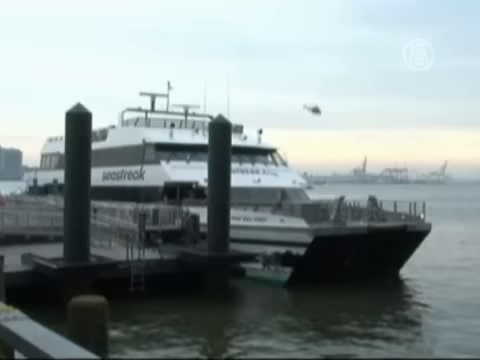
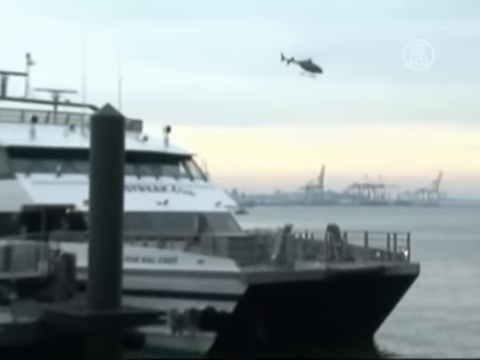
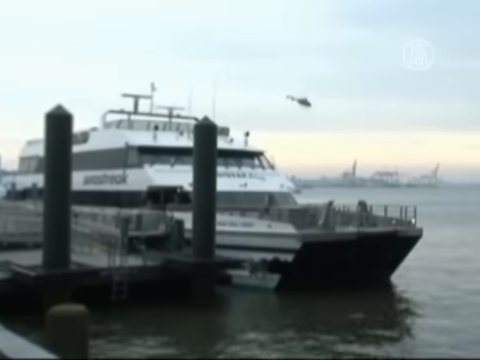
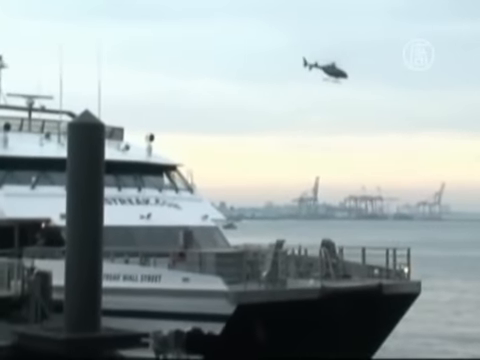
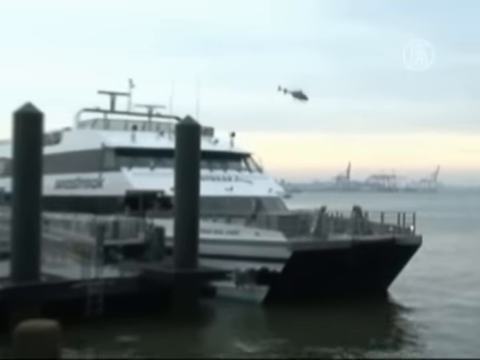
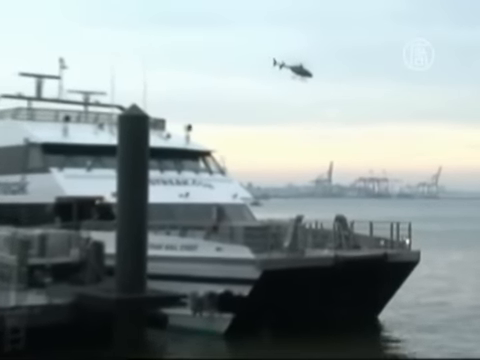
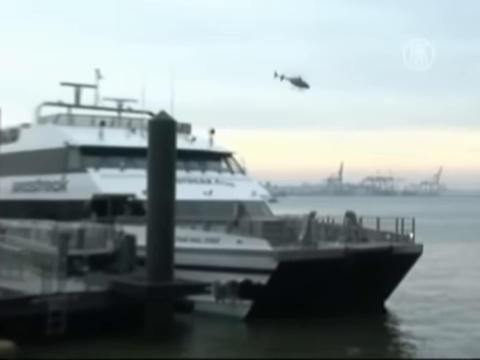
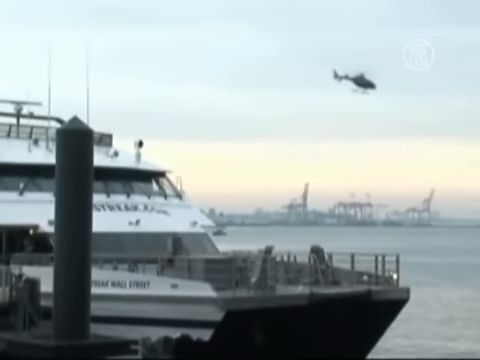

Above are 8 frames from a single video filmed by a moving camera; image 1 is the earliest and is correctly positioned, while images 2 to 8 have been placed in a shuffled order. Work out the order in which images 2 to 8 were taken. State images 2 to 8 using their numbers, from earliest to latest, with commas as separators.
3, 5, 7, 6, 2, 4, 8
